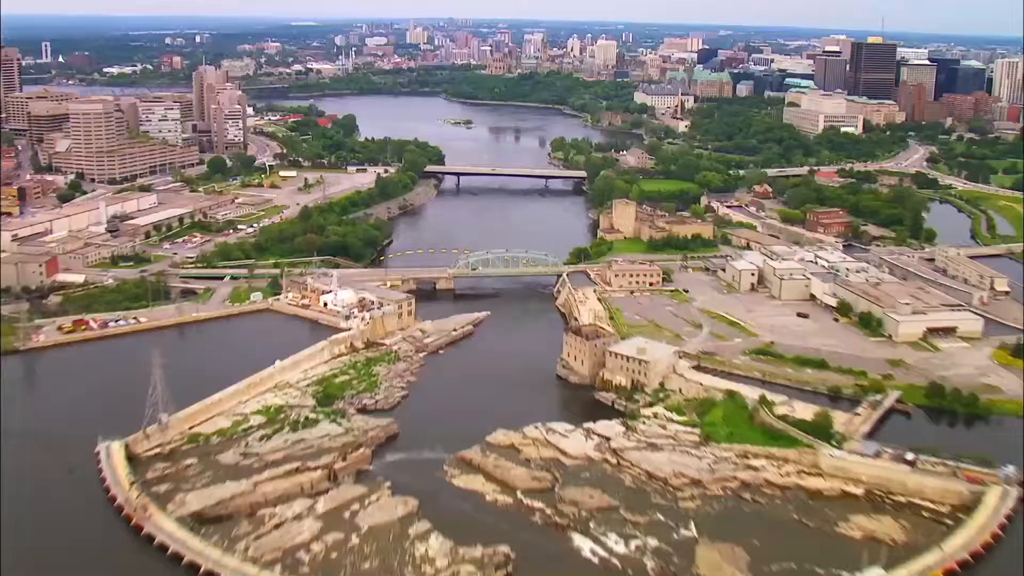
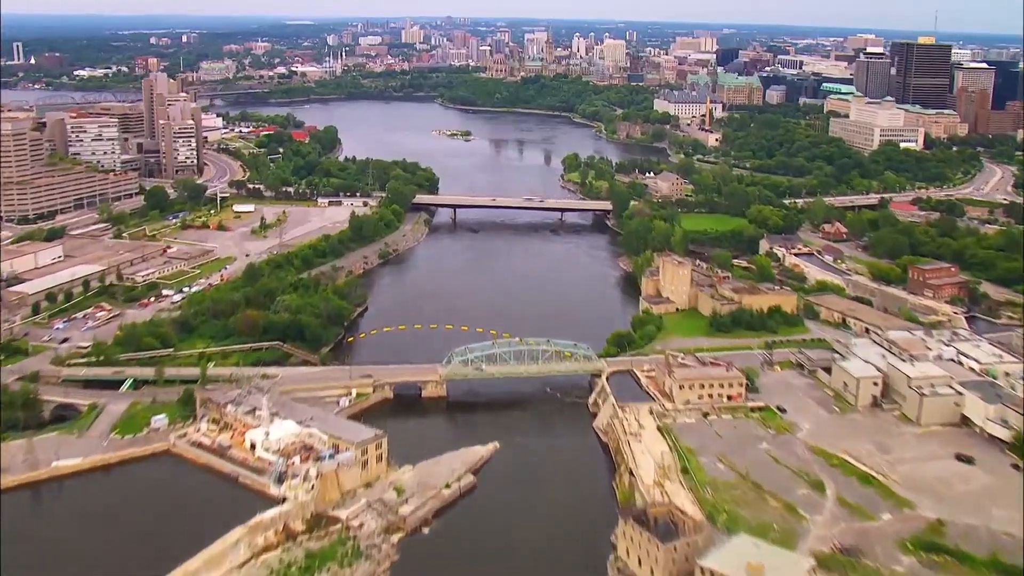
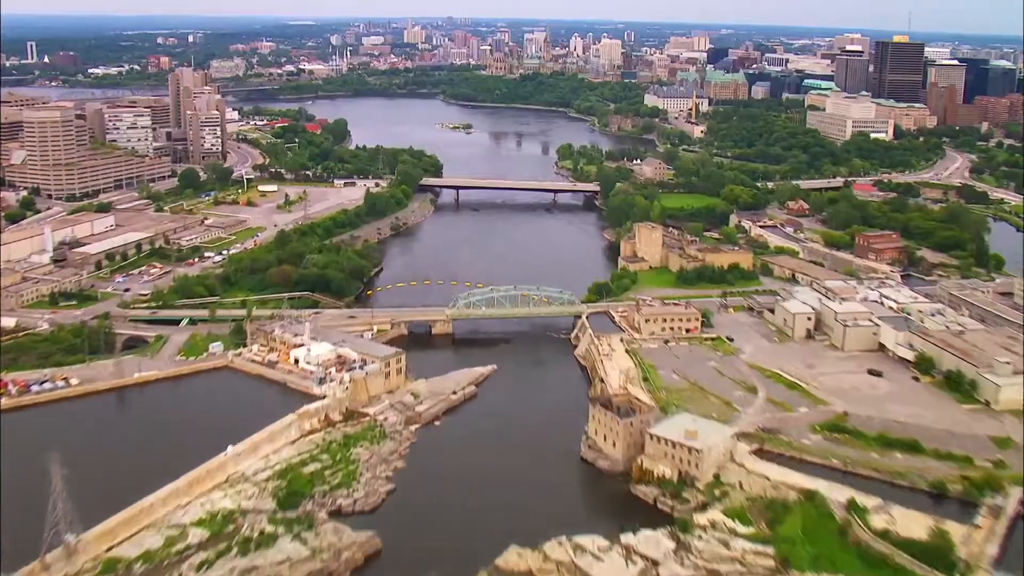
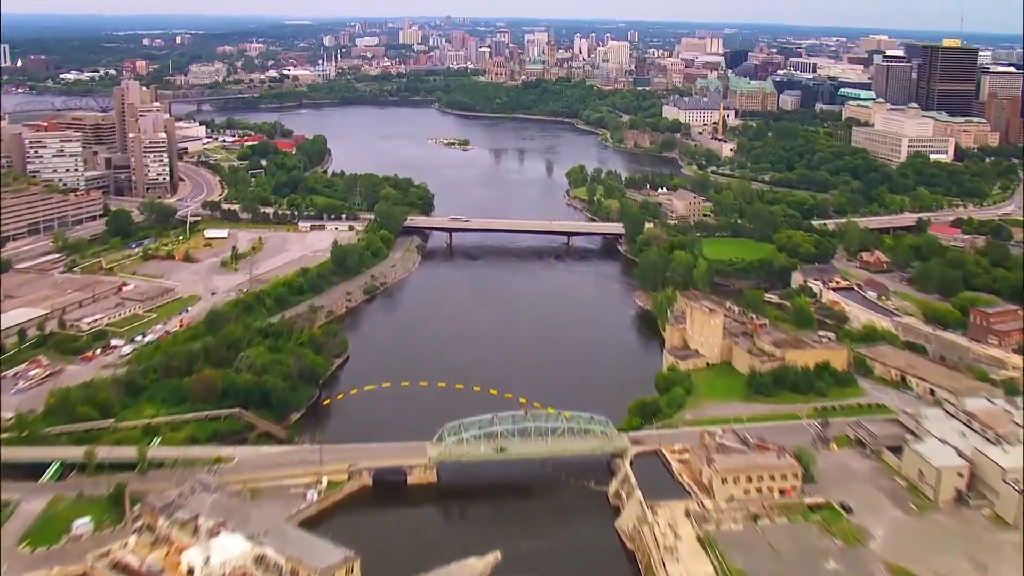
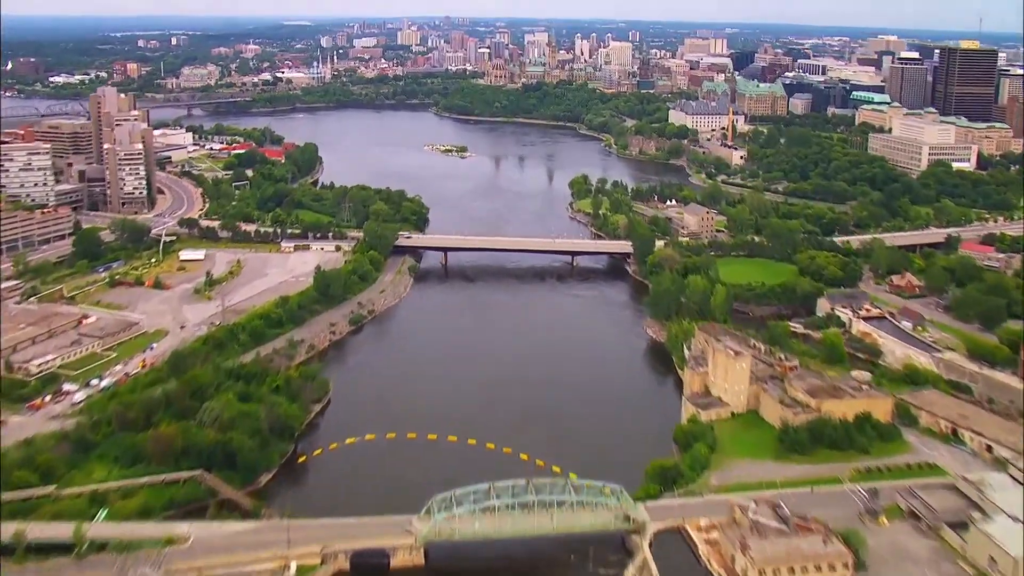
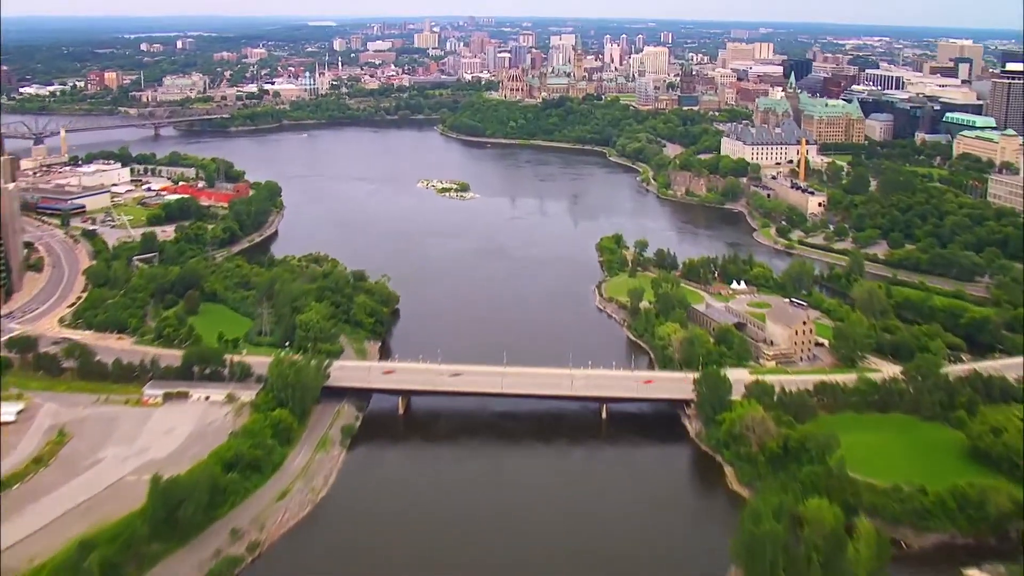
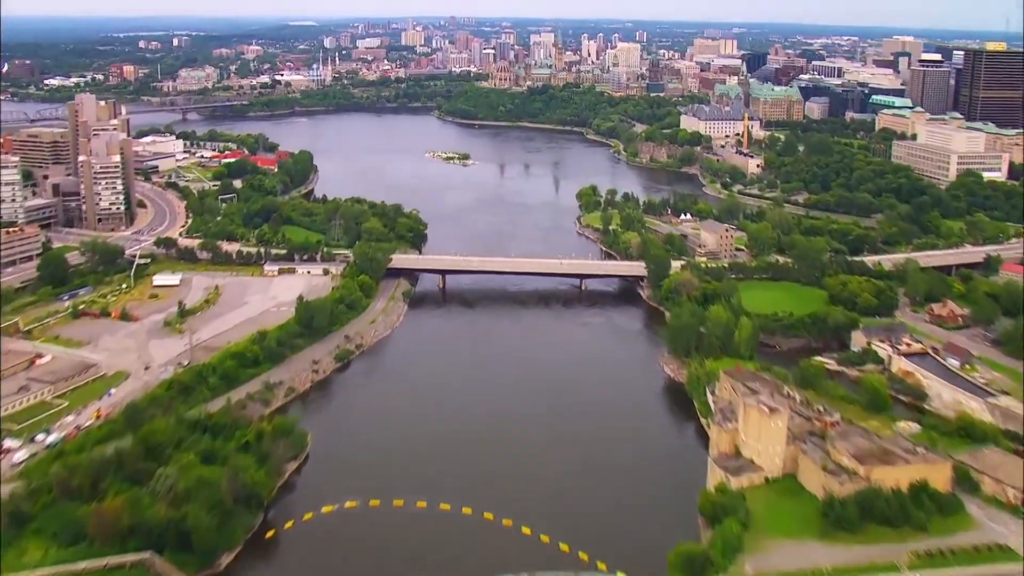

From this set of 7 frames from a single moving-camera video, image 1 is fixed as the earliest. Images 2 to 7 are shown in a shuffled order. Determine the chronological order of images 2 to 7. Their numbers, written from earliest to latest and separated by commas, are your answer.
3, 2, 4, 5, 7, 6
